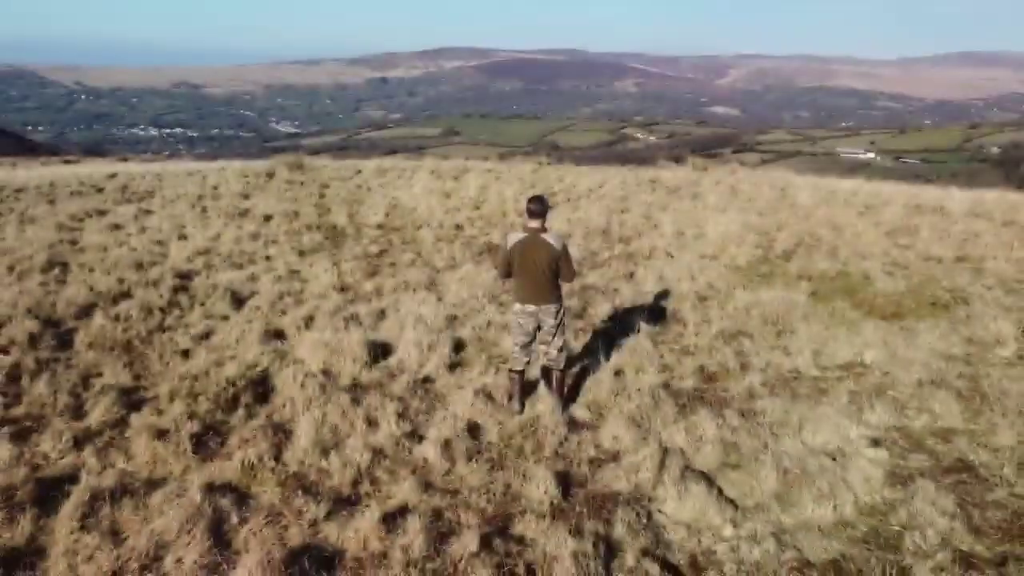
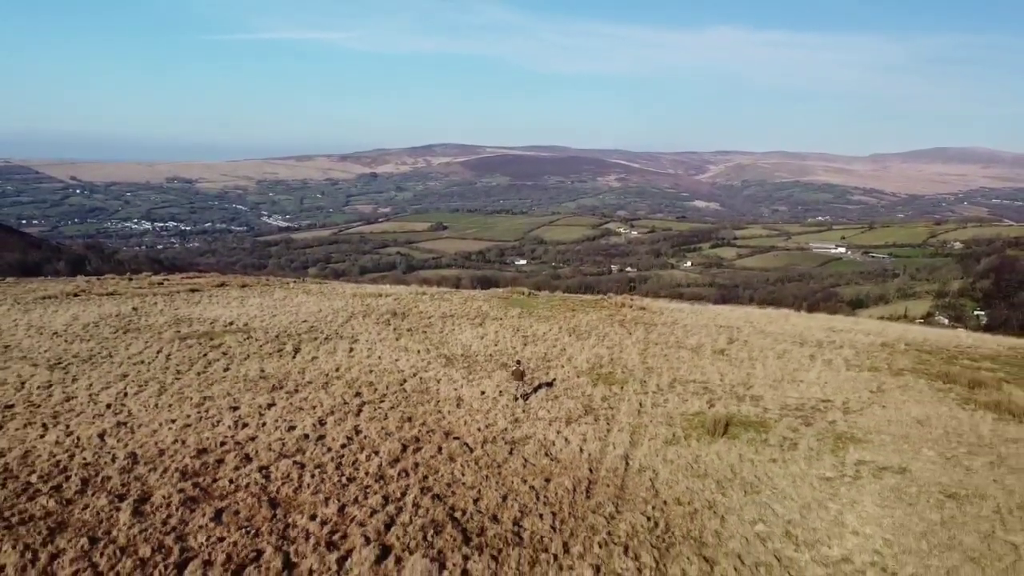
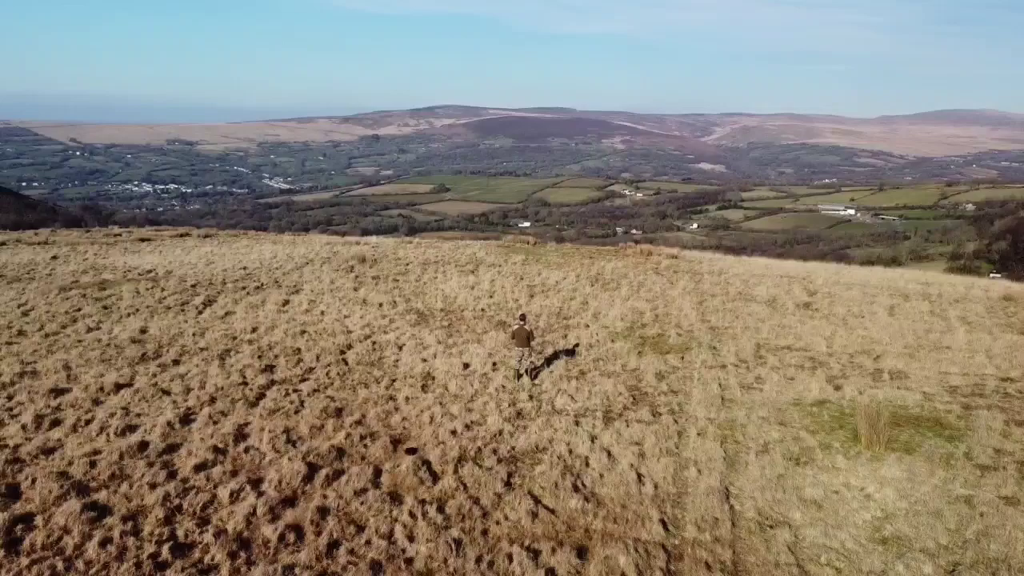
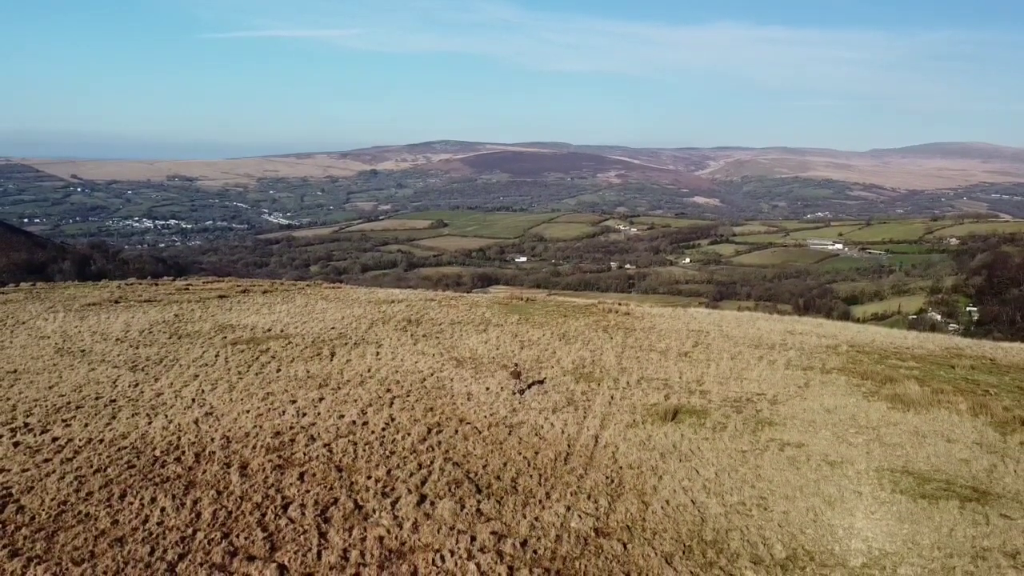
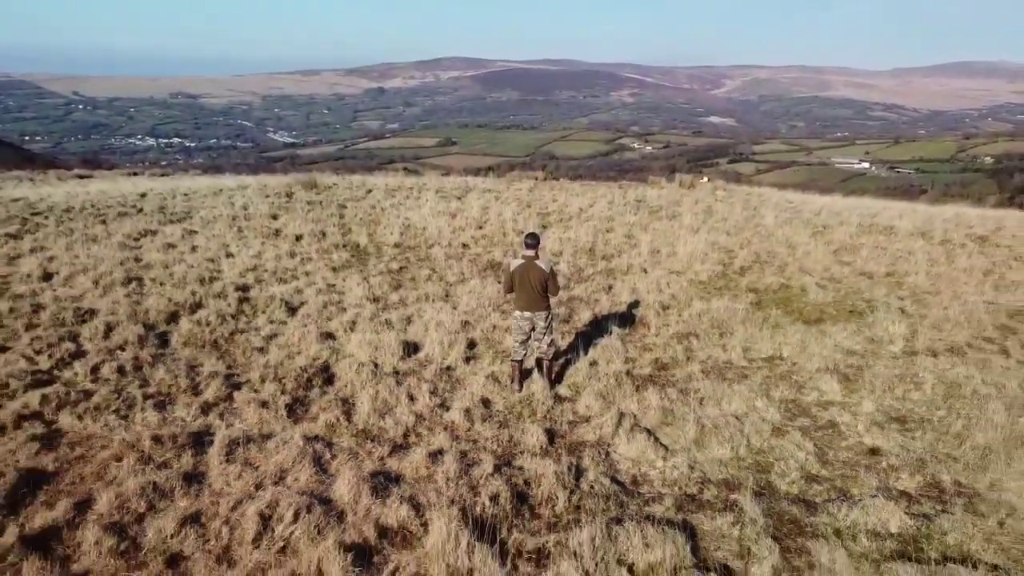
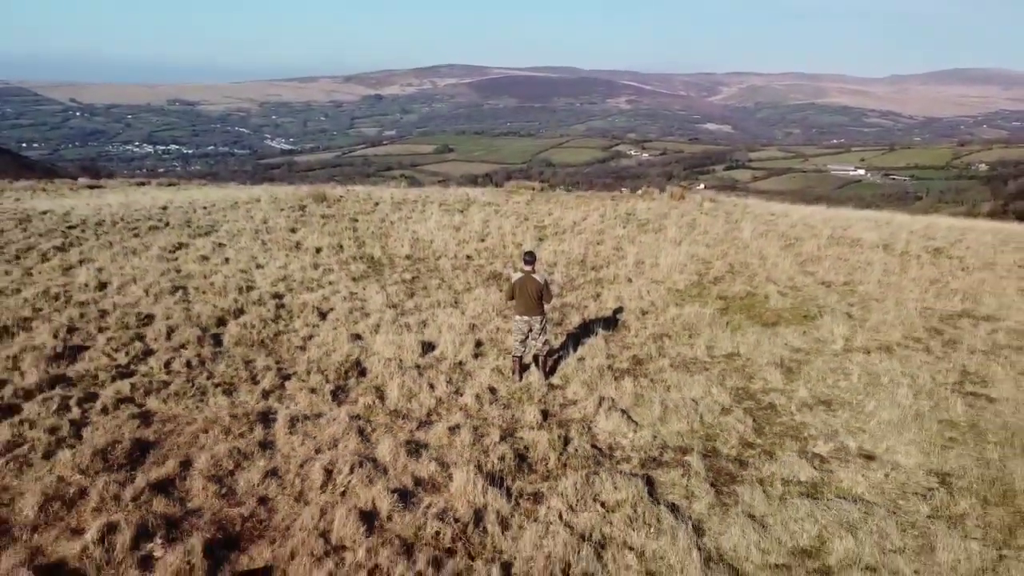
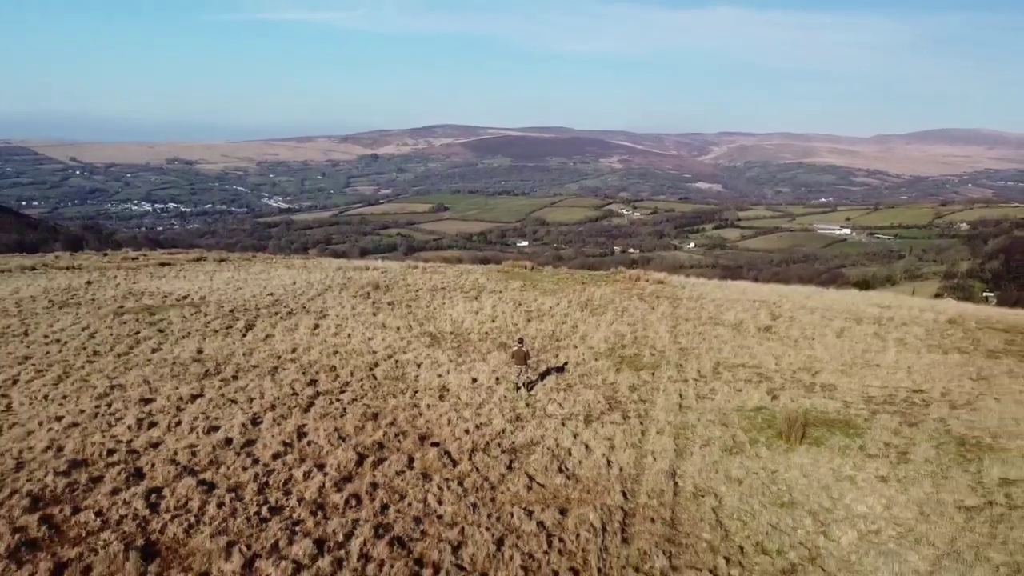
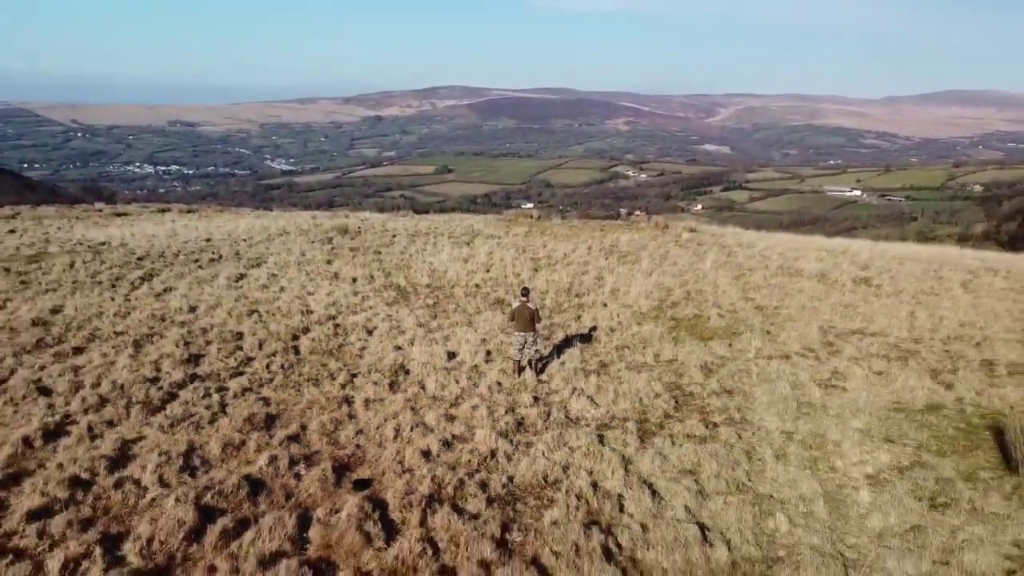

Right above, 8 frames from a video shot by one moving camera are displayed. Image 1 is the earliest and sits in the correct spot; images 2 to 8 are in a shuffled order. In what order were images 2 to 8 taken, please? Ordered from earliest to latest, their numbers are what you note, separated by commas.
5, 6, 8, 3, 7, 2, 4
